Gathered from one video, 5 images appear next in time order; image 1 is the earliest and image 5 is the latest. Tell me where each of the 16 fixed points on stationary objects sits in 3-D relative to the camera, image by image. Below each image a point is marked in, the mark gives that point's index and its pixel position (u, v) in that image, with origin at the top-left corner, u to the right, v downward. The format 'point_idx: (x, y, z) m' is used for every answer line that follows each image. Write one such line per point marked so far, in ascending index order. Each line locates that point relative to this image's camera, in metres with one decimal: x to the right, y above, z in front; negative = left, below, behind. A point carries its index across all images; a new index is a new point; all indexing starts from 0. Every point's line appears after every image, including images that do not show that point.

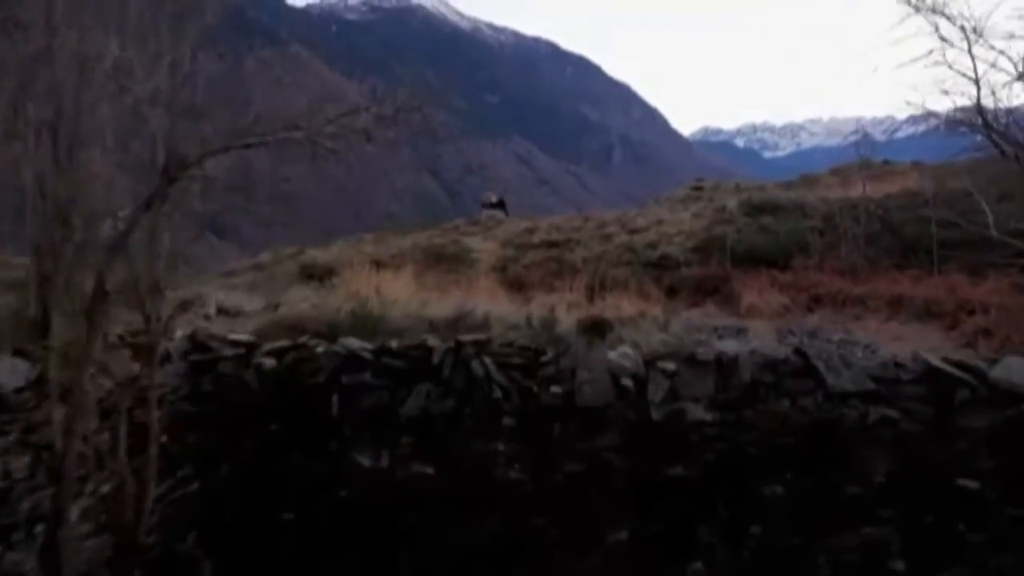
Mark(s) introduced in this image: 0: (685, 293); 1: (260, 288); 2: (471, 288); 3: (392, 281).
0: (+4.5, -0.2, +20.0) m
1: (-6.0, 0.0, +18.1) m
2: (-1.1, 0.0, +20.0) m
3: (-3.0, +0.1, +18.9) m
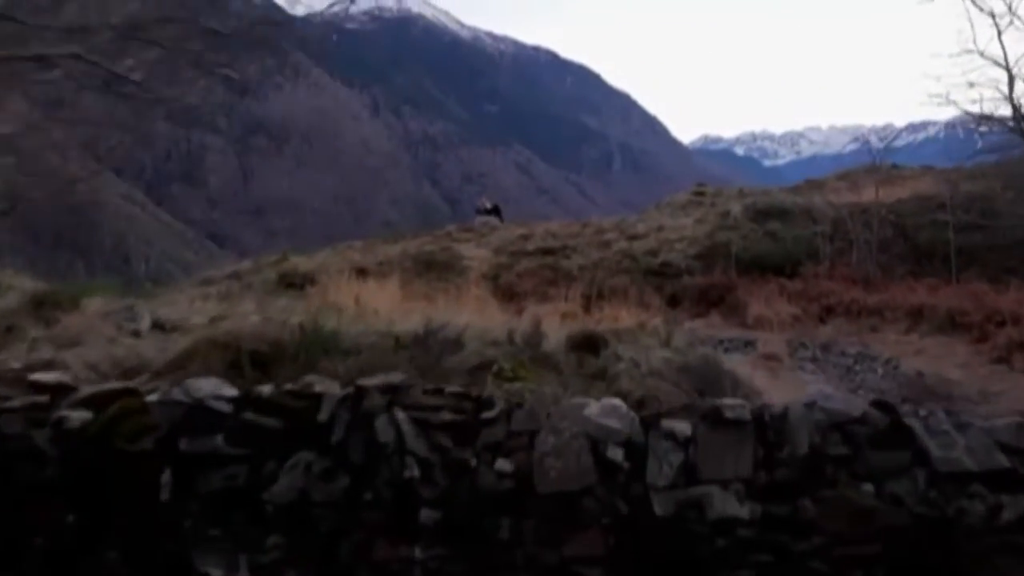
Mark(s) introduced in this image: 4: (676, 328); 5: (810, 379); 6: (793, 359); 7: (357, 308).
0: (+4.3, -0.4, +18.8) m
1: (-6.2, -0.2, +16.9) m
2: (-1.3, -0.3, +18.8) m
3: (-3.2, -0.1, +17.7) m
4: (+3.5, -0.9, +16.3) m
5: (+4.6, -1.4, +11.8) m
6: (+5.1, -1.3, +13.6) m
7: (-2.8, -0.4, +14.2) m
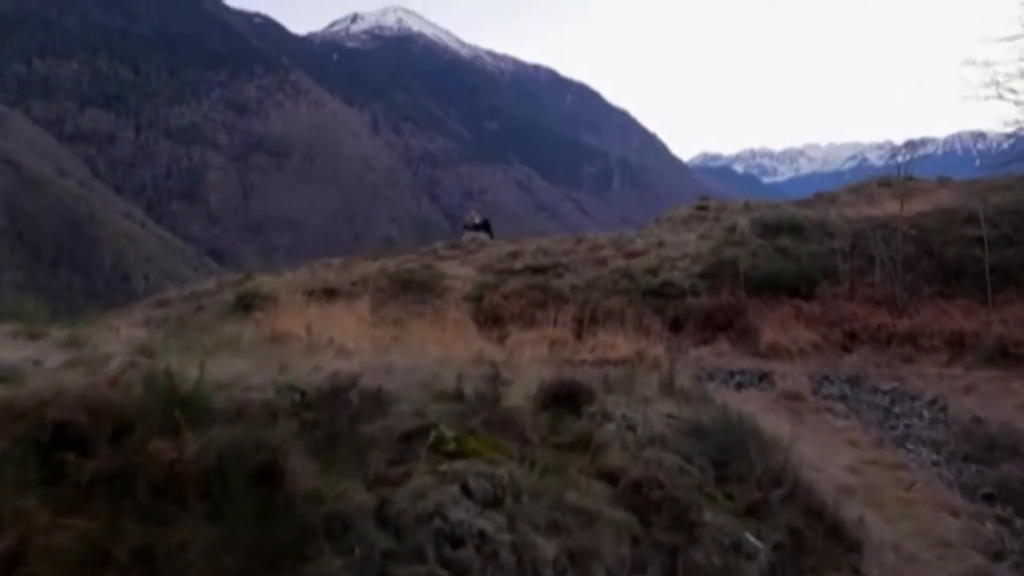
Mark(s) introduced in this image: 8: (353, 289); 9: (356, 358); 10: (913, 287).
0: (+3.9, -0.9, +16.7) m
1: (-6.6, -0.7, +14.8) m
2: (-1.7, -0.8, +16.7) m
3: (-3.6, -0.6, +15.7) m
4: (+3.2, -1.3, +14.2) m
5: (+4.2, -1.8, +9.7) m
6: (+4.7, -1.7, +11.5) m
7: (-3.2, -0.8, +12.1) m
8: (-4.2, 0.0, +20.0) m
9: (-1.9, -0.9, +9.3) m
10: (+9.7, 0.0, +18.4) m
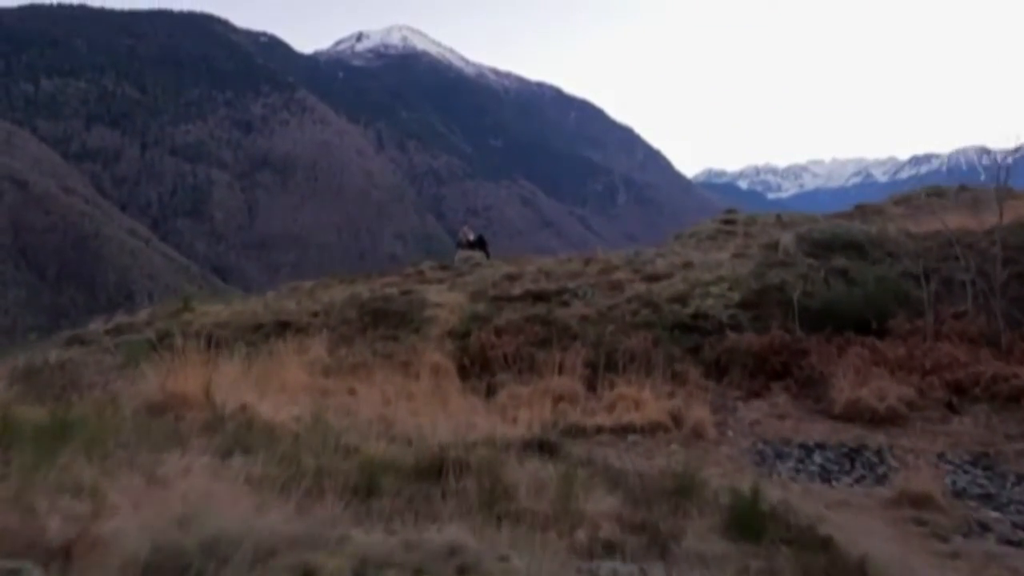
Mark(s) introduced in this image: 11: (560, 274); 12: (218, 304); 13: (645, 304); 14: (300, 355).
0: (+3.8, -1.5, +12.9) m
1: (-6.7, -1.3, +11.1) m
2: (-1.8, -1.4, +12.9) m
3: (-3.7, -1.2, +11.9) m
4: (+3.0, -1.9, +10.4) m
5: (+4.1, -2.2, +5.8) m
6: (+4.5, -2.2, +7.7) m
7: (-3.4, -1.3, +8.3) m
8: (-4.3, -0.7, +16.2) m
9: (-2.1, -1.4, +5.5) m
10: (+9.6, -0.6, +14.6) m
11: (+1.3, +0.4, +20.0) m
12: (-7.2, -0.4, +18.4) m
13: (+2.9, -0.4, +16.2) m
14: (-3.9, -1.2, +13.6) m
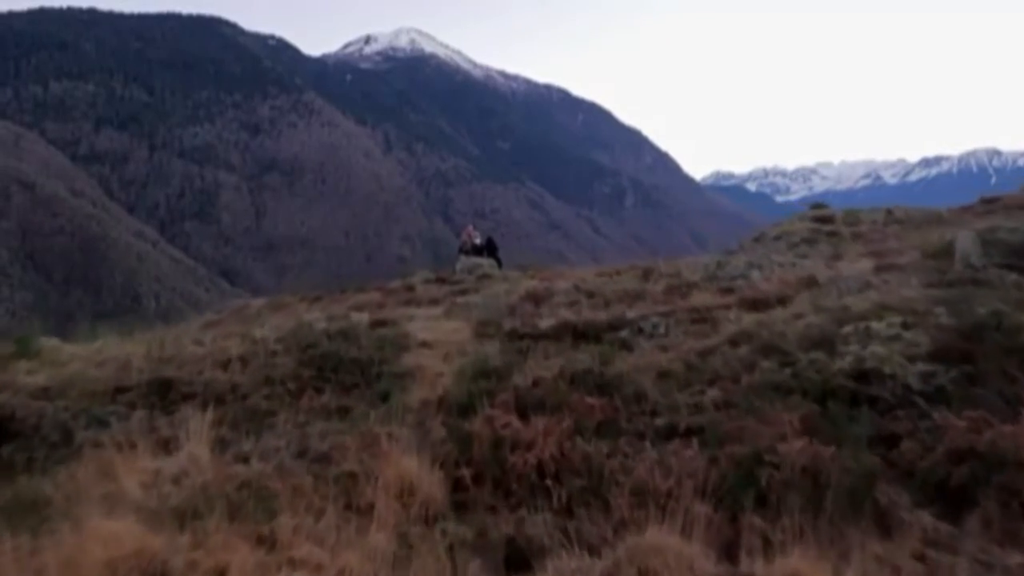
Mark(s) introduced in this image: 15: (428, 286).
0: (+4.2, -2.0, +6.4) m
1: (-6.4, -1.7, +4.7) m
2: (-1.4, -1.8, +6.5) m
3: (-3.4, -1.6, +5.5) m
4: (+3.4, -2.4, +4.0) m
5: (+4.4, -2.7, -0.6) m
6: (+4.9, -2.6, +1.2) m
7: (-3.0, -1.8, +1.9) m
8: (-3.9, -1.2, +9.8) m
9: (-1.7, -1.8, -0.9) m
10: (+10.0, -1.1, +8.1) m
11: (+1.7, -0.1, +13.6) m
12: (-6.7, -0.9, +12.1) m
13: (+3.3, -0.8, +9.8) m
14: (-3.5, -1.6, +7.3) m
15: (-2.0, +0.1, +17.6) m
